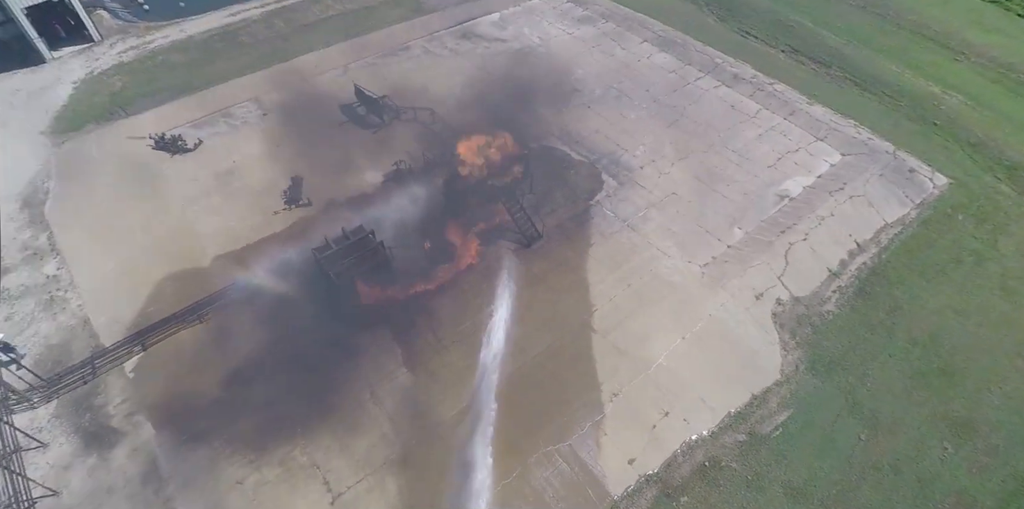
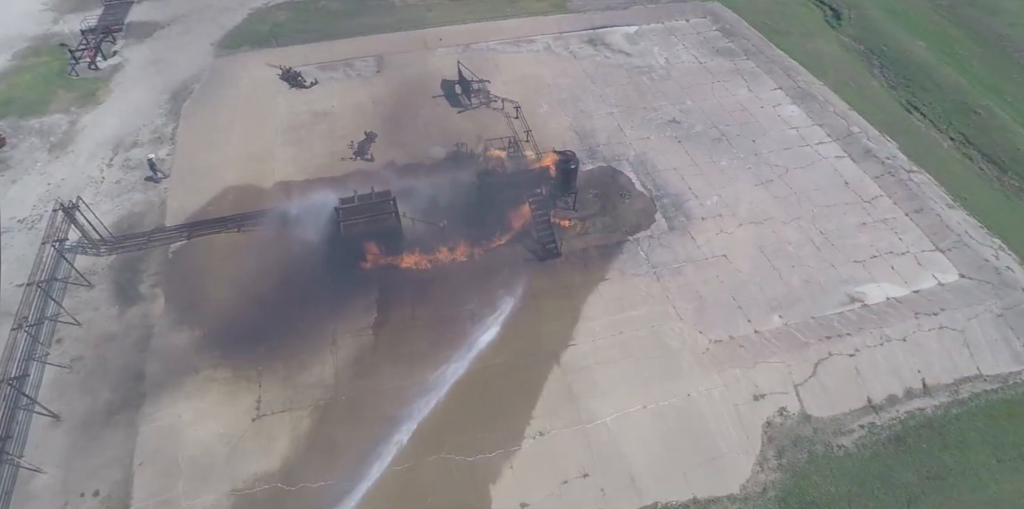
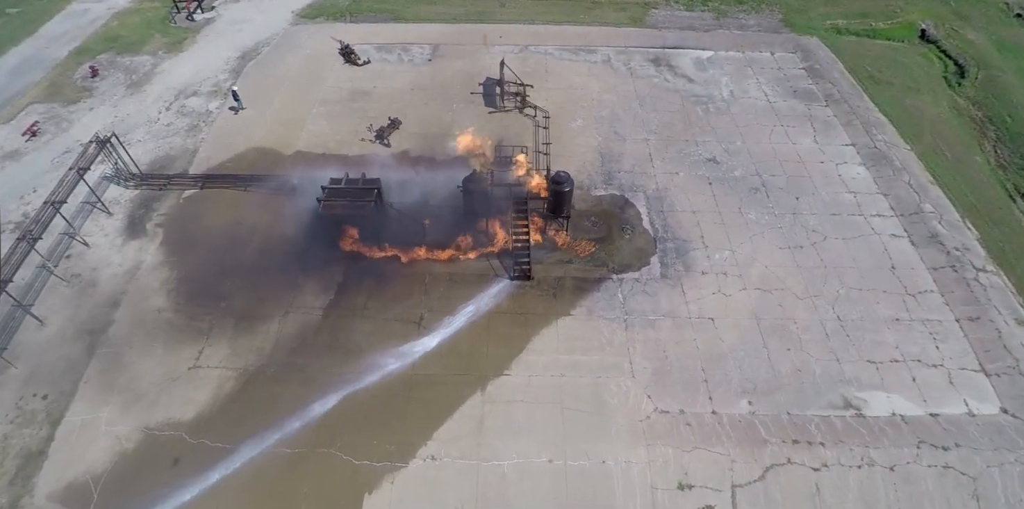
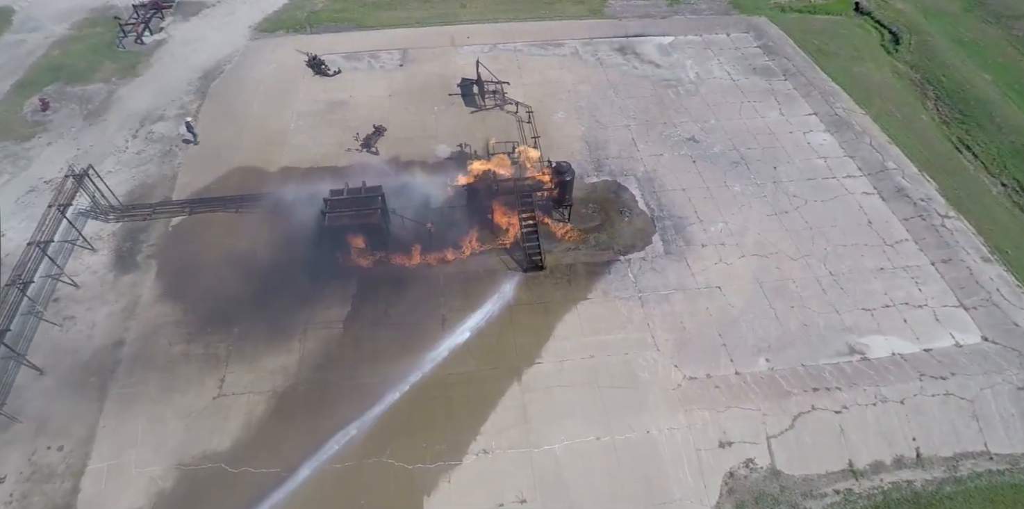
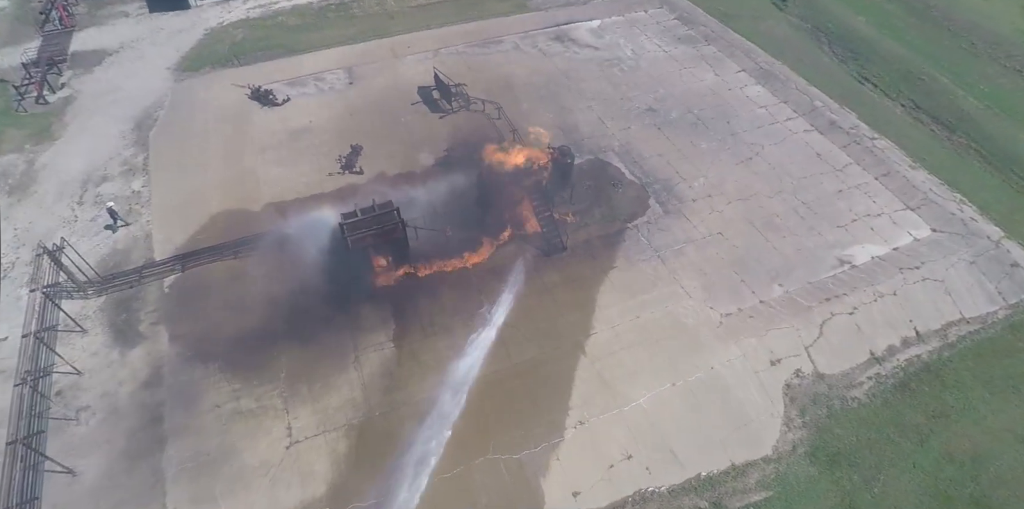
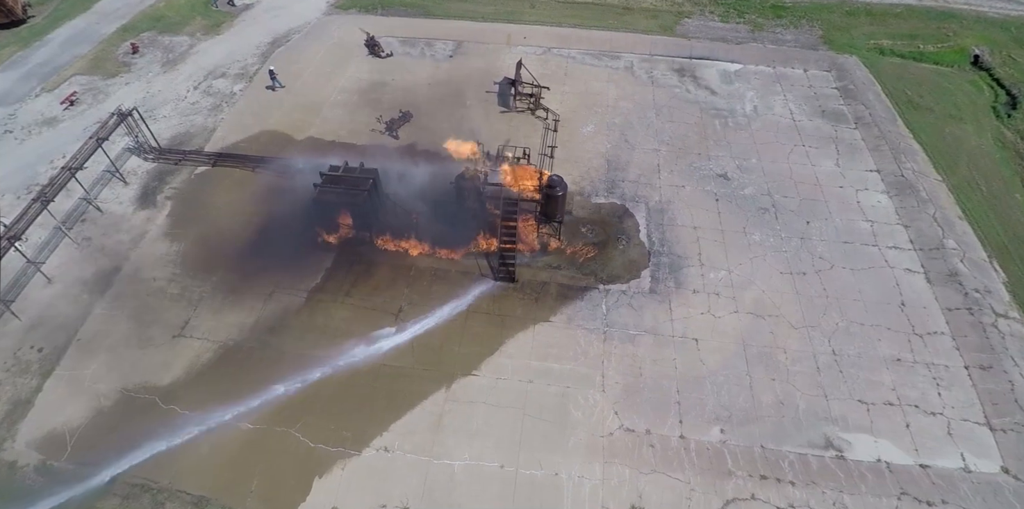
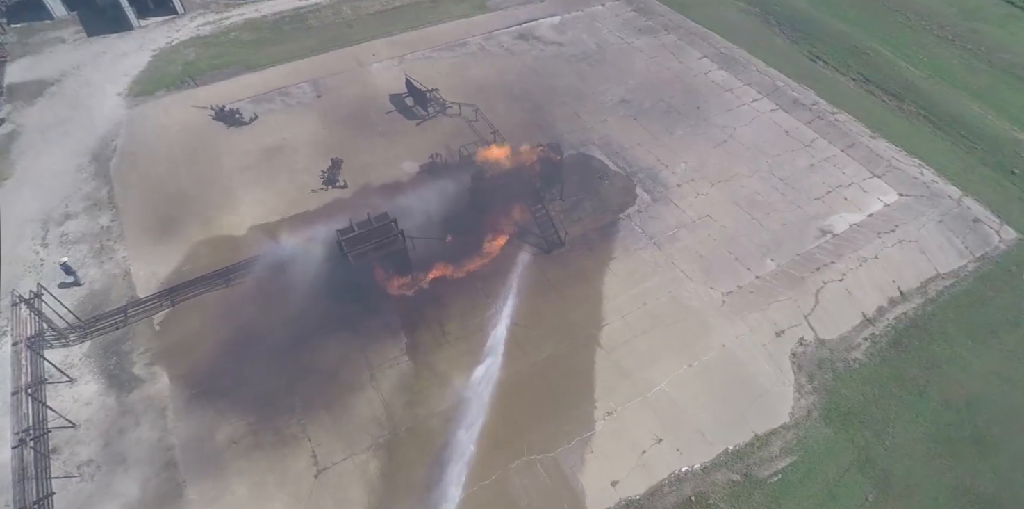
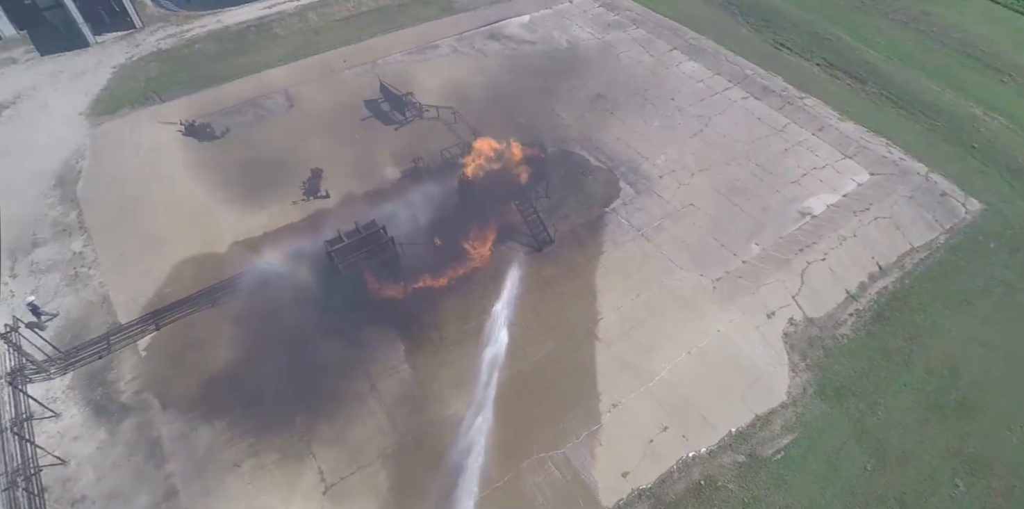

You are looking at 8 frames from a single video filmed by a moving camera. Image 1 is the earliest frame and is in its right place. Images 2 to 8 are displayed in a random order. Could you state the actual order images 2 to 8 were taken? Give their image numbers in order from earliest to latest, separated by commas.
8, 7, 5, 2, 4, 3, 6
